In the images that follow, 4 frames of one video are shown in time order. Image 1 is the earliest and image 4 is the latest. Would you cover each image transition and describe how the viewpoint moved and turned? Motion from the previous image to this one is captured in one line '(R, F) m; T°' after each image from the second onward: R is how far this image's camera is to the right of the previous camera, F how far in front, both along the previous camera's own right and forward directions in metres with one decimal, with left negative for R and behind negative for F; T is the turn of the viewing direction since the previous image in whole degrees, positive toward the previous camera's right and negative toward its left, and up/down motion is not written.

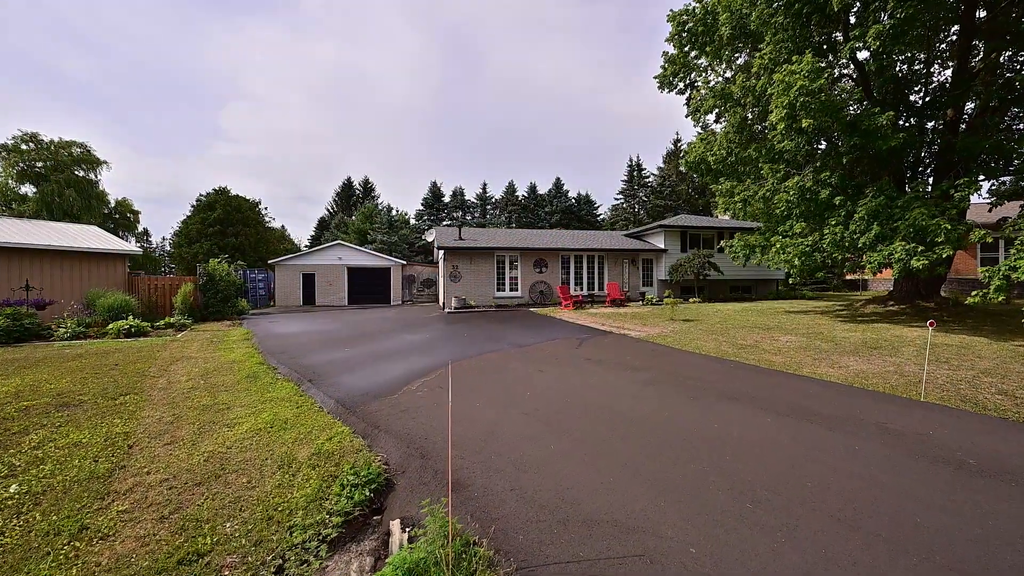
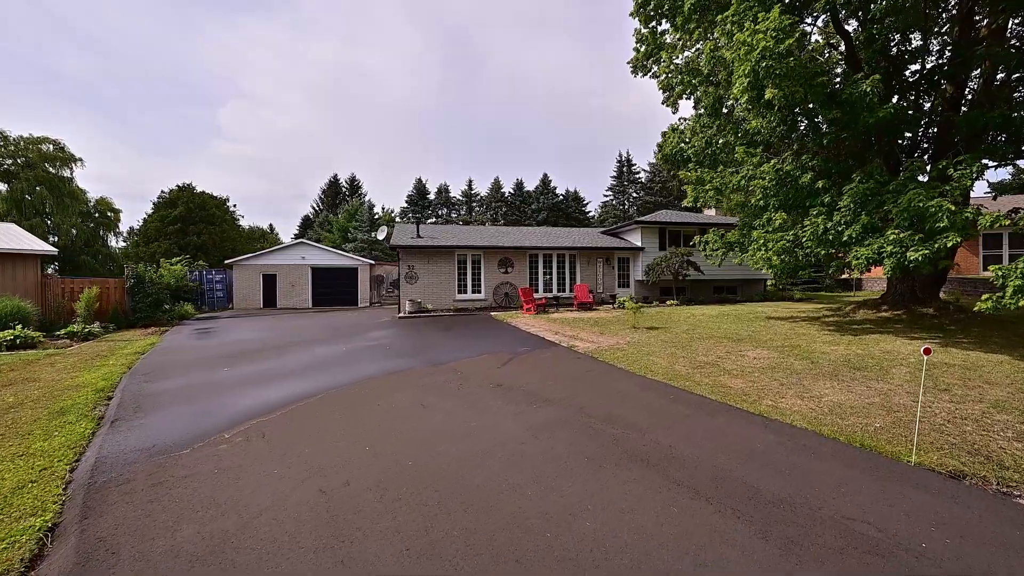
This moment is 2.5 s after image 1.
(+1.6, +1.5) m; 0°
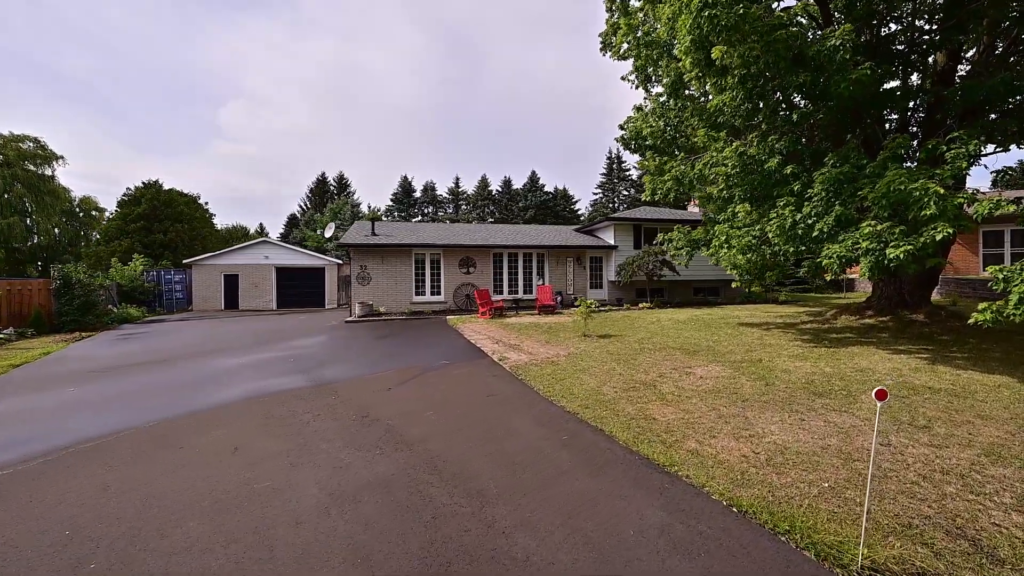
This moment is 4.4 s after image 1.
(+1.5, +1.2) m; 0°
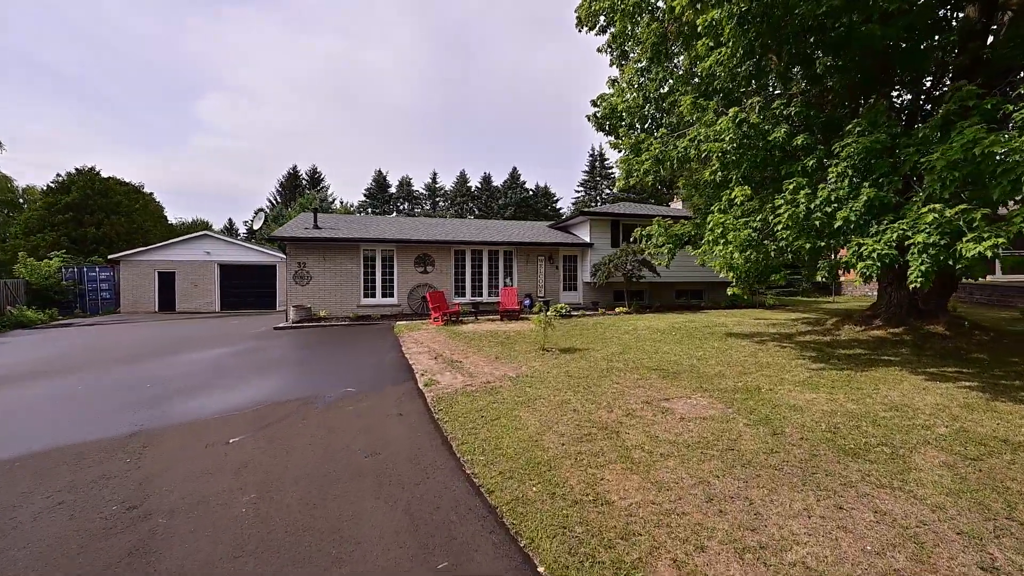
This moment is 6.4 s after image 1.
(+0.8, +1.7) m; +2°
